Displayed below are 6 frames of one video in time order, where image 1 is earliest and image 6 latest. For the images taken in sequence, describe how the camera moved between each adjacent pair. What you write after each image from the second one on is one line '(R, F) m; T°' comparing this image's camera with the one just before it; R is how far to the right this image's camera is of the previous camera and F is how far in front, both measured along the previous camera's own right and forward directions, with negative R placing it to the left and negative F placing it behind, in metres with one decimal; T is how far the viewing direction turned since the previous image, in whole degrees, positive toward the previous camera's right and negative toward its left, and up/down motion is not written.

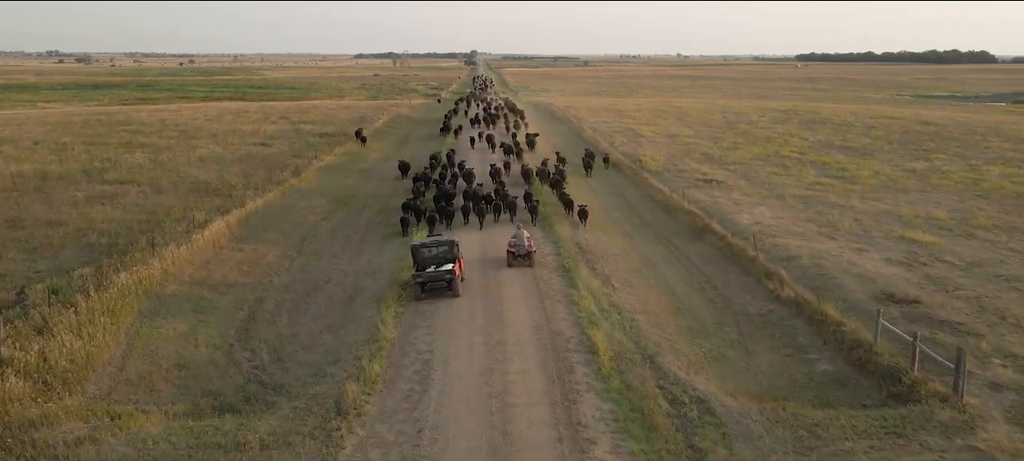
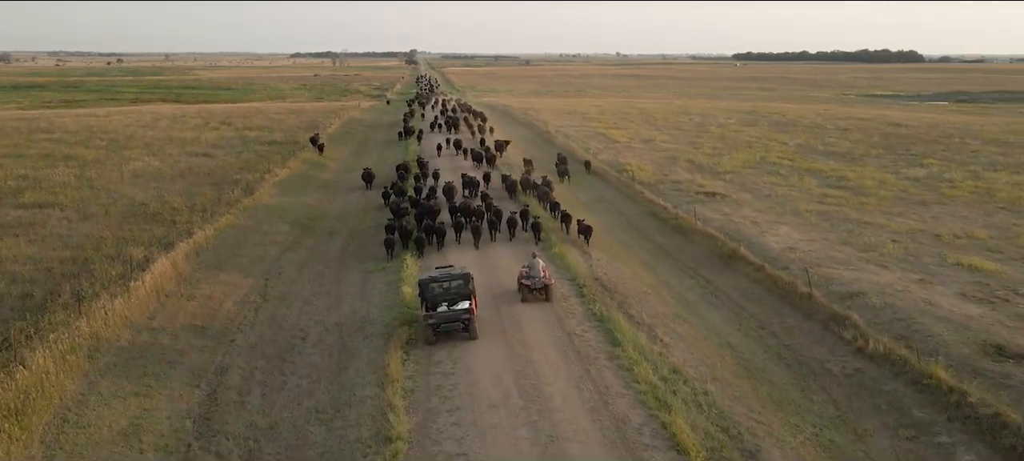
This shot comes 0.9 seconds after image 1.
(-1.6, +3.8) m; +4°
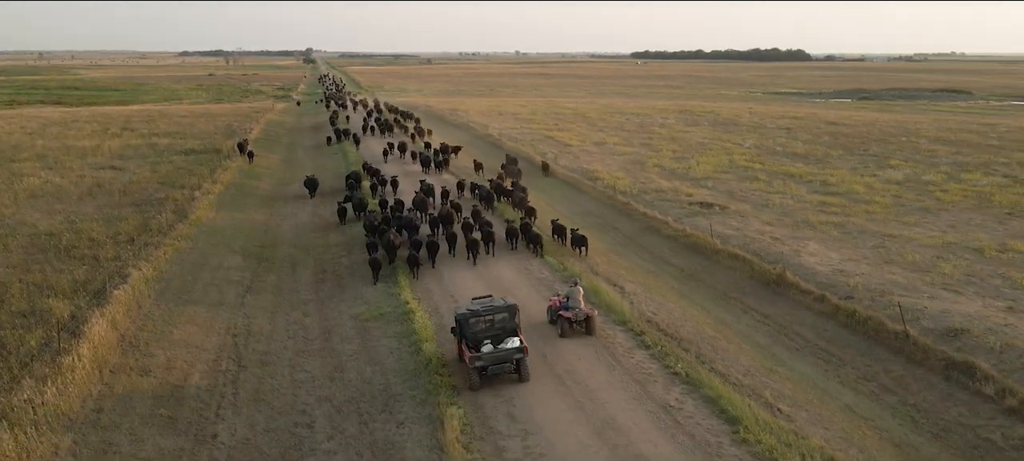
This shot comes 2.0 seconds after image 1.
(-2.6, +3.9) m; +7°
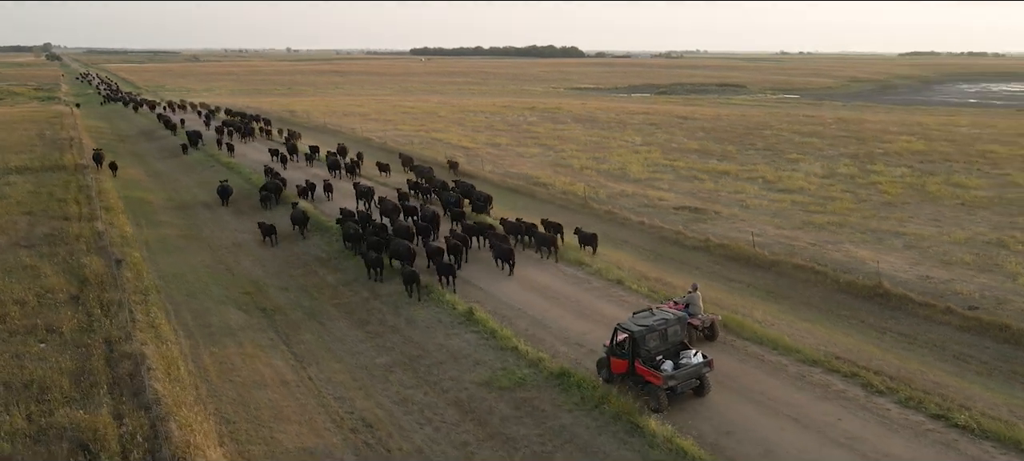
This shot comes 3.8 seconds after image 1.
(-6.3, +4.2) m; +15°
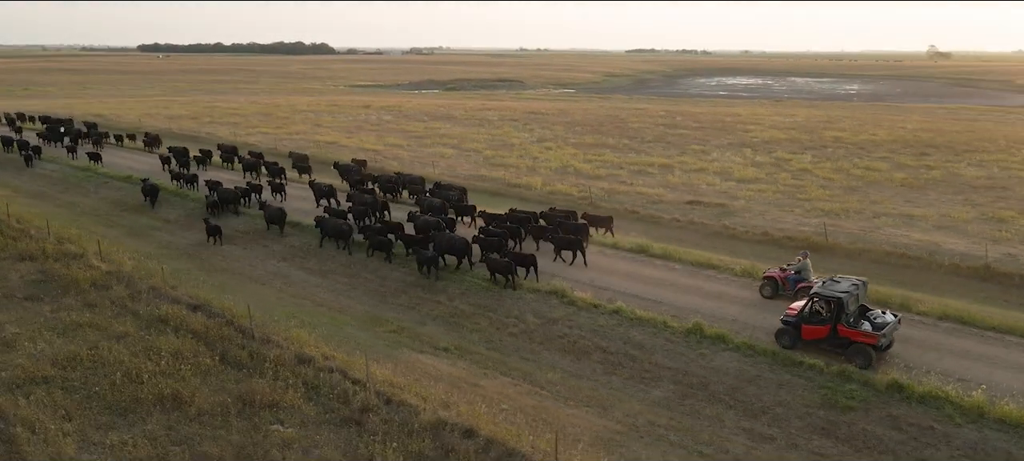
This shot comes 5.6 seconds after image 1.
(-8.4, +3.1) m; +17°
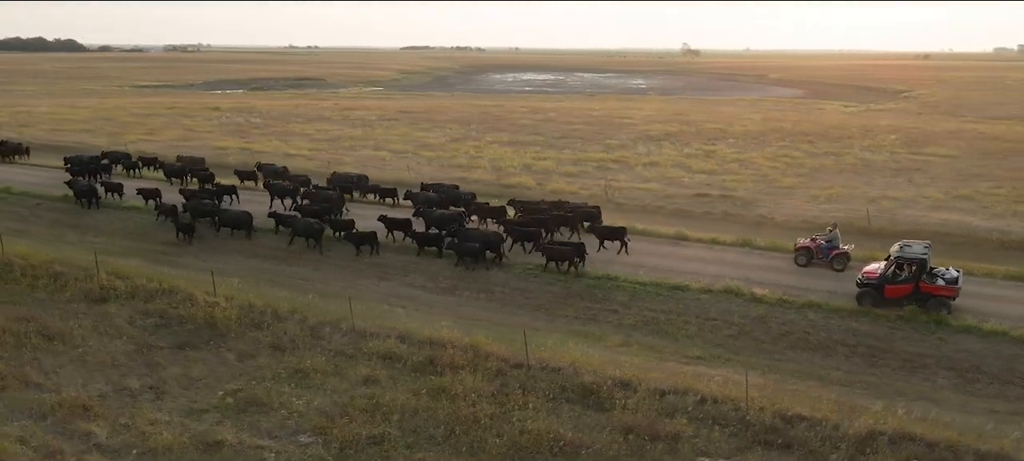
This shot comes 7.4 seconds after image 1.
(-7.9, +2.0) m; +15°
